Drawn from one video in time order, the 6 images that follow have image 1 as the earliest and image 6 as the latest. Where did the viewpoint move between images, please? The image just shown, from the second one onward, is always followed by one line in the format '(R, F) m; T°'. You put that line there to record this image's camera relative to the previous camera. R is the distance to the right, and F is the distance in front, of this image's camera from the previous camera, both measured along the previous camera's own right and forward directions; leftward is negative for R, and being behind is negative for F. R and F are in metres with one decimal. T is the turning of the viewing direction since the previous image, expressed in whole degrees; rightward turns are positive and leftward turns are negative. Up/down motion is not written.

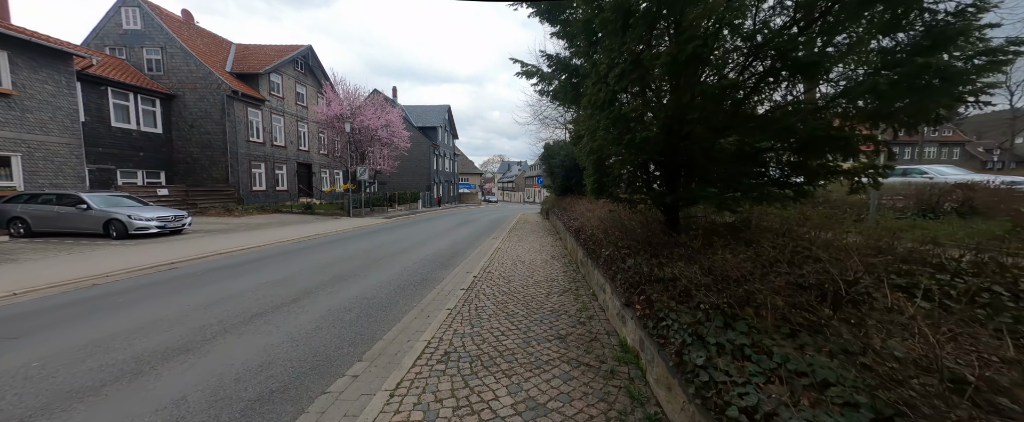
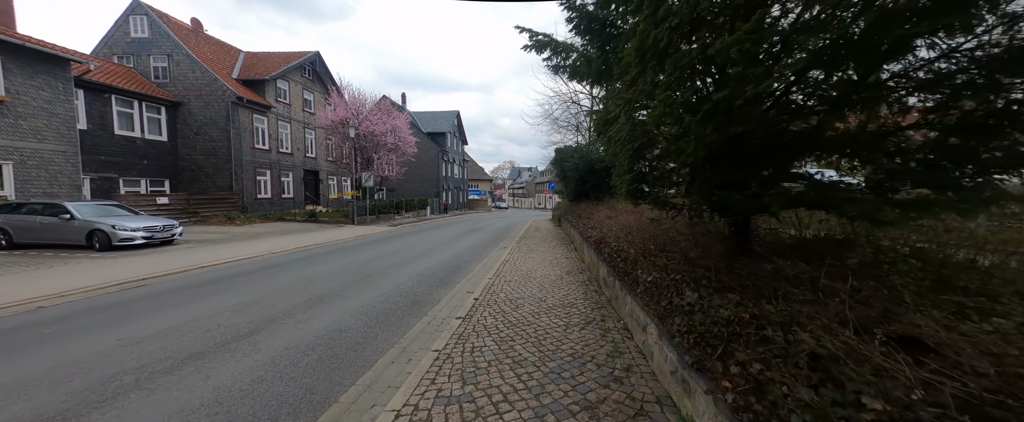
(0.0, +1.0) m; -2°
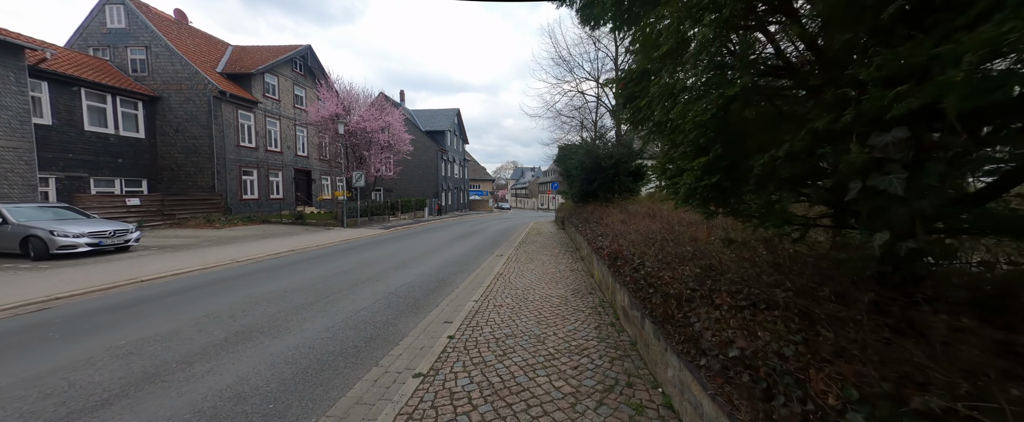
(+0.2, +1.3) m; -1°
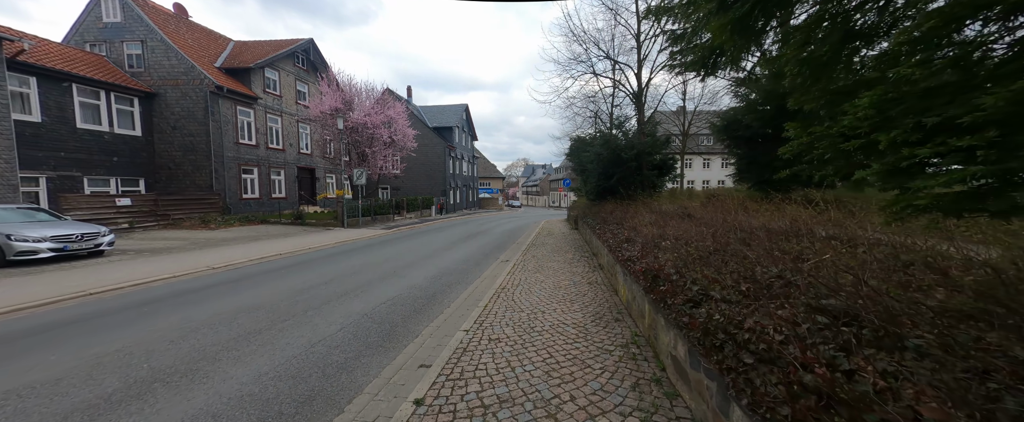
(+0.1, +1.2) m; -2°
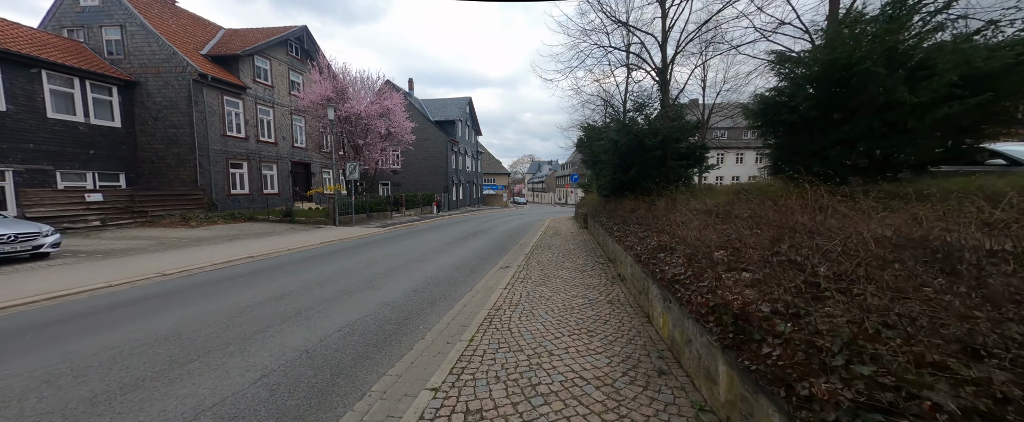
(+0.1, +1.3) m; -1°
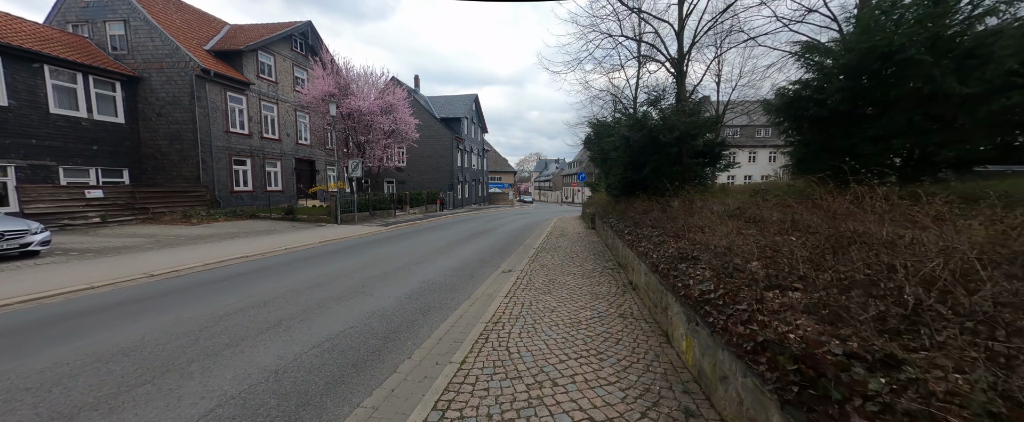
(+0.1, +0.5) m; -1°
